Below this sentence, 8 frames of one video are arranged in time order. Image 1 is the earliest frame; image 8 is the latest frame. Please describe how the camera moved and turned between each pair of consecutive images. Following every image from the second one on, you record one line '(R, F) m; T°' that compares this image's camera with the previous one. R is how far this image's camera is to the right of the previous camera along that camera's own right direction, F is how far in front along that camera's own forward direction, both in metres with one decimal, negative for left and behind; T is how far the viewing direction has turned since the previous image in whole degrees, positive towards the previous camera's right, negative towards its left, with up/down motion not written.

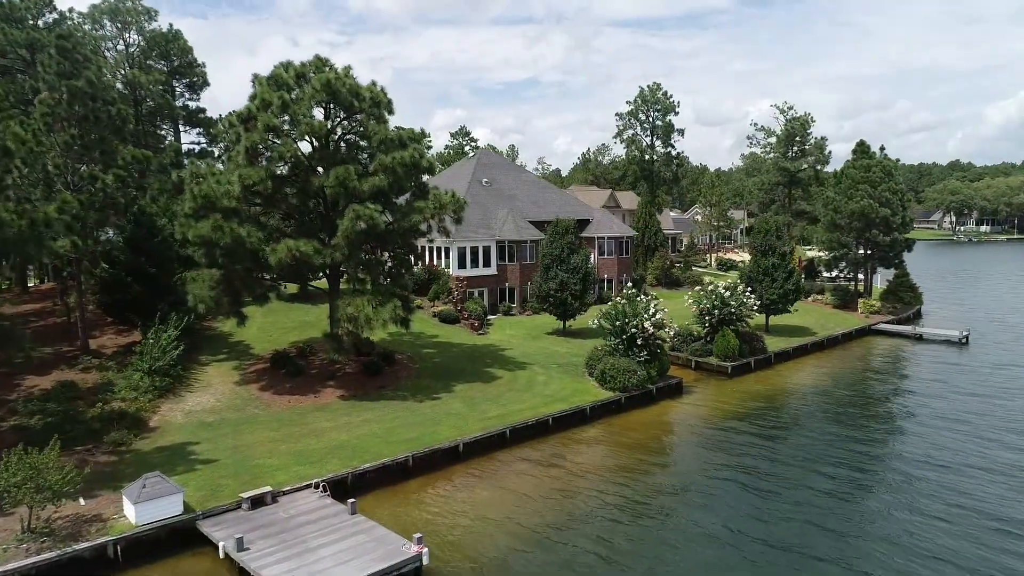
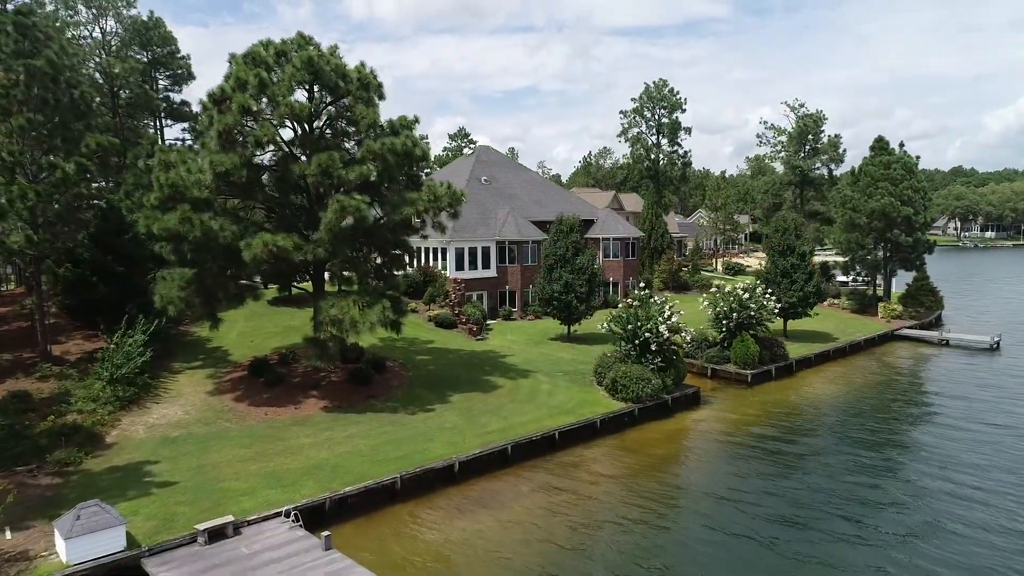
(-0.1, +2.5) m; 0°
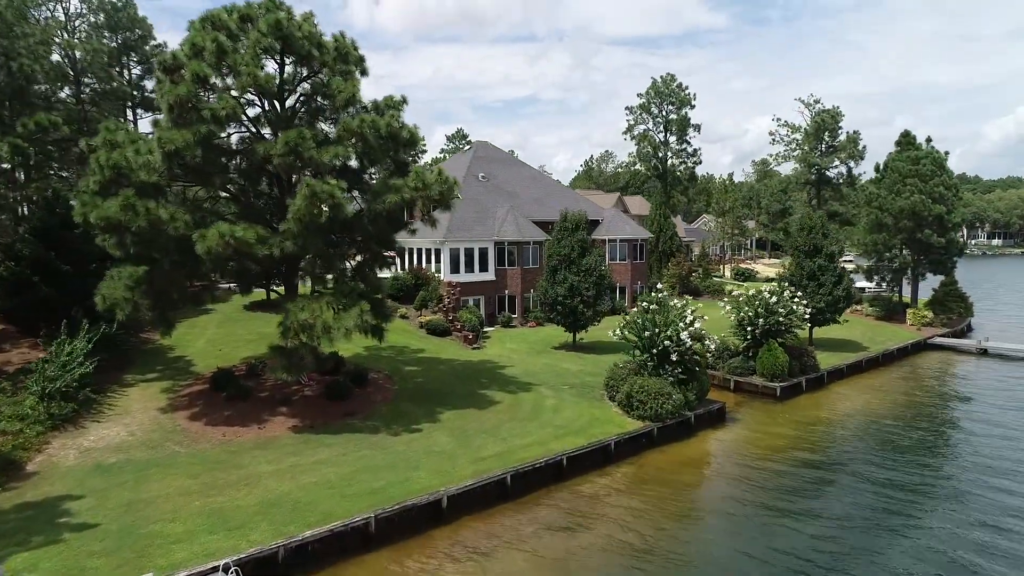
(0.0, +3.3) m; 0°
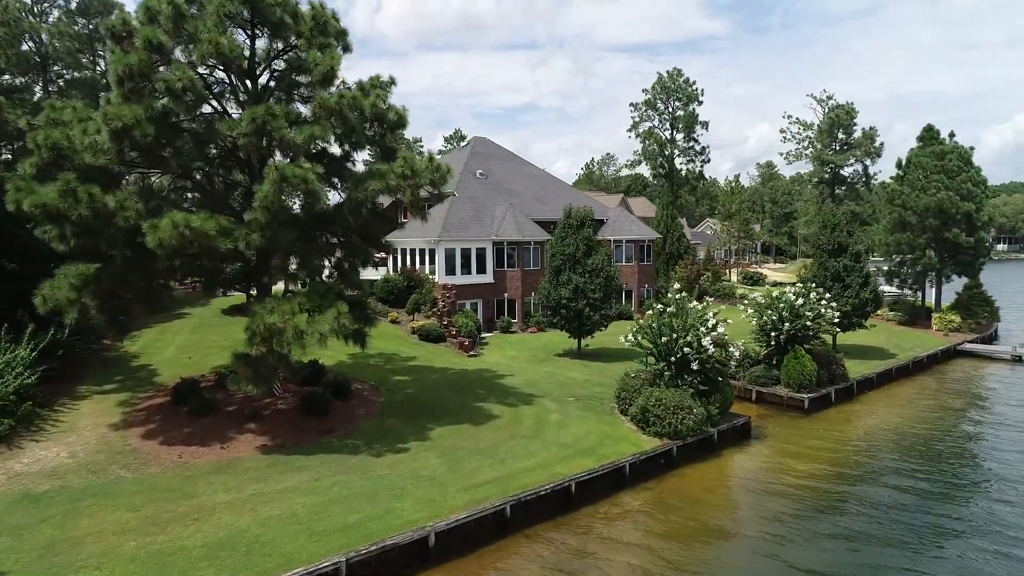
(0.0, +2.5) m; 0°
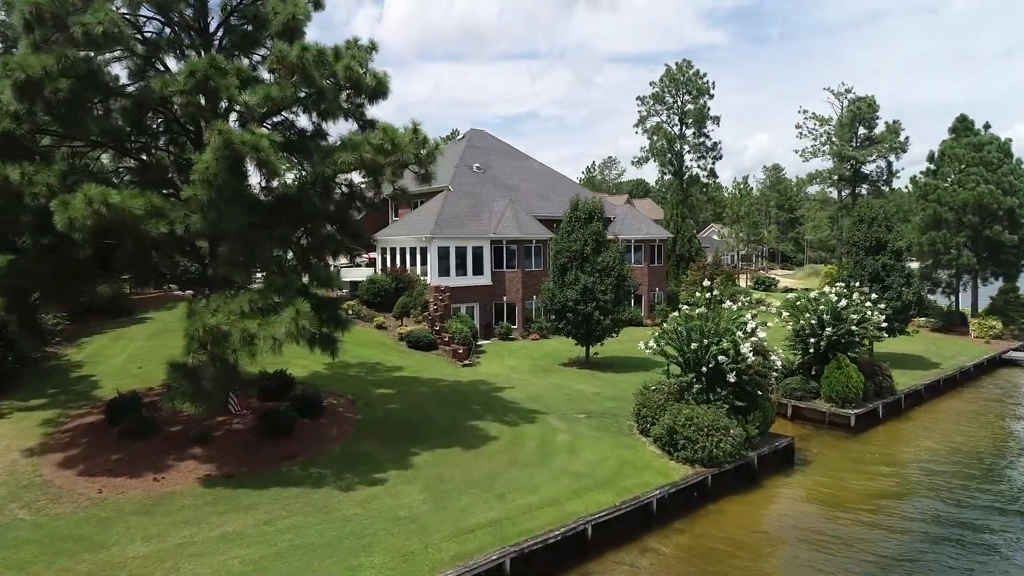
(0.0, +3.3) m; 0°
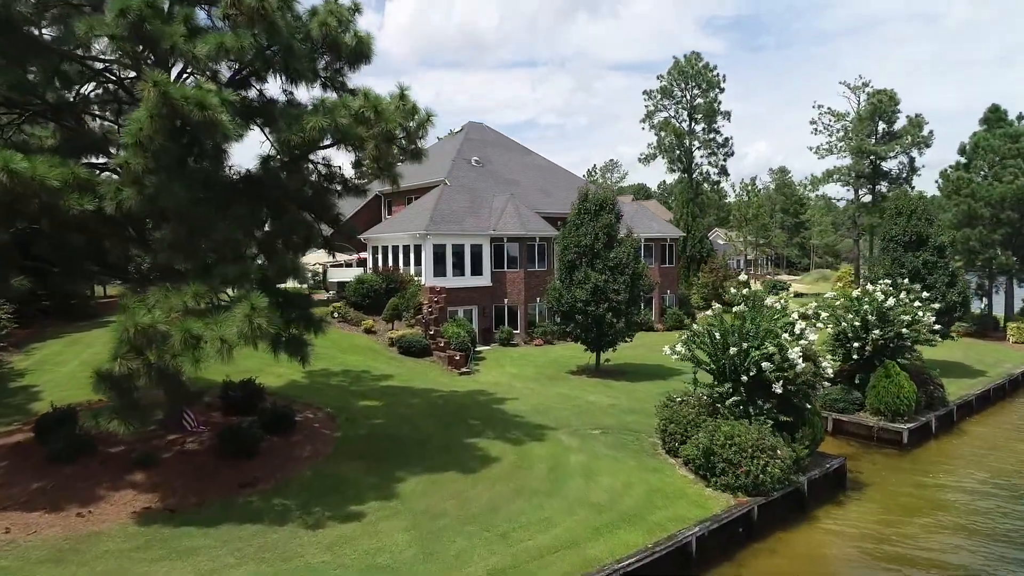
(-0.1, +2.6) m; 0°
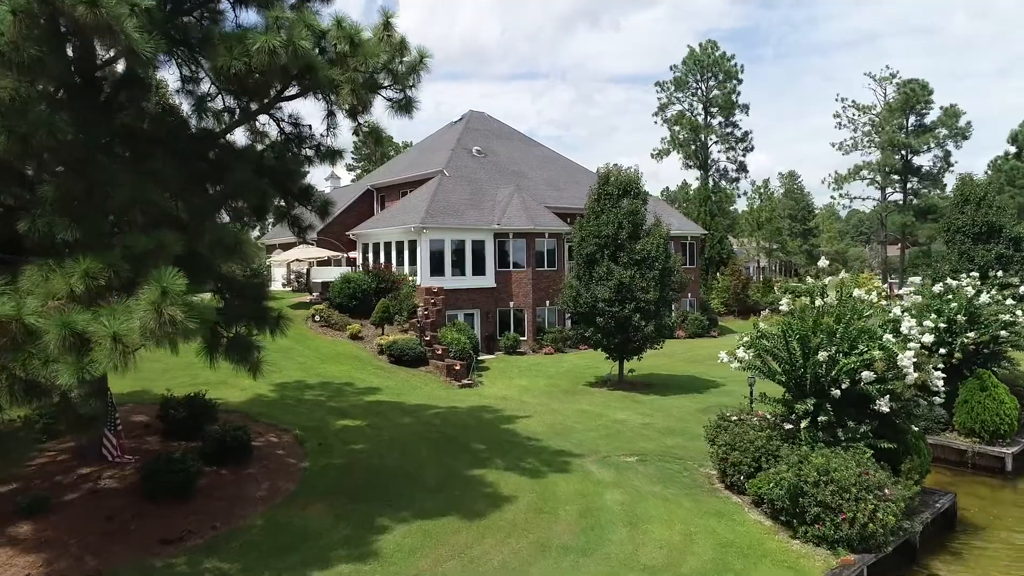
(-0.3, +3.4) m; 0°
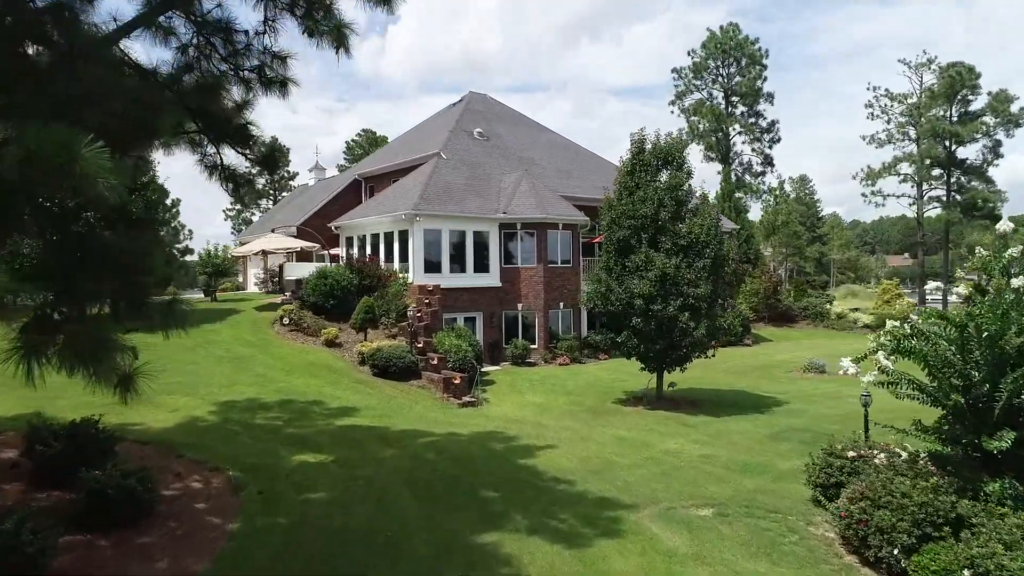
(-0.4, +4.0) m; 0°
